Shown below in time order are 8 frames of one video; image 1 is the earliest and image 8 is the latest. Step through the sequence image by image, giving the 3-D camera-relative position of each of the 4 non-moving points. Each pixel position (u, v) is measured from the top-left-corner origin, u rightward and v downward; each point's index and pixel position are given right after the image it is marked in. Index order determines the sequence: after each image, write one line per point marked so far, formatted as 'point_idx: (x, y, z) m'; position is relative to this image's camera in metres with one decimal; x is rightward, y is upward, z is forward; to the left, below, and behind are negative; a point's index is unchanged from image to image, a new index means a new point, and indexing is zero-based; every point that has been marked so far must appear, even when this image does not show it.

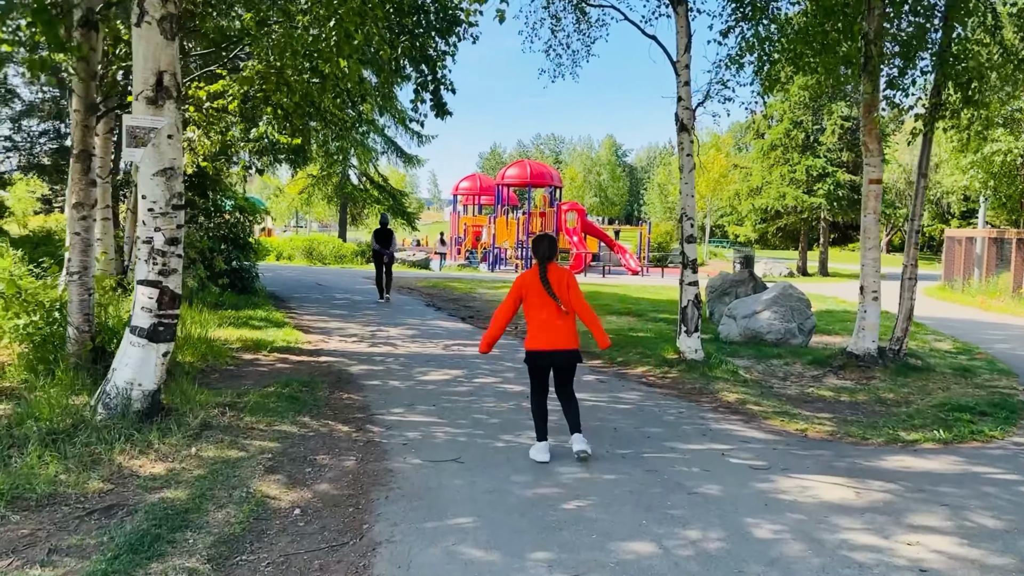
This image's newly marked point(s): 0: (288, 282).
0: (-5.4, +0.1, +18.5) m
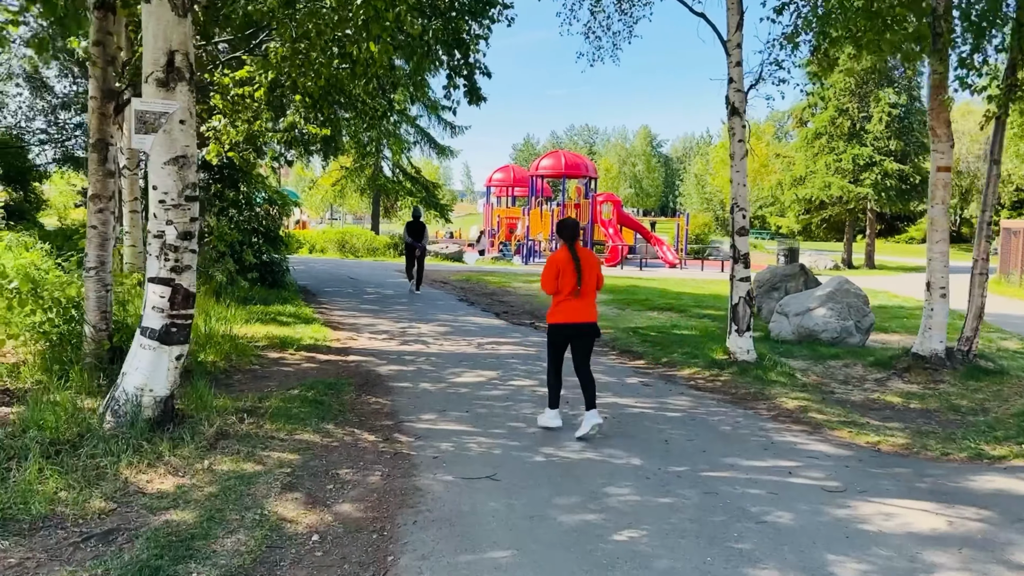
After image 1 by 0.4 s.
0: (-4.5, +0.3, +18.2) m
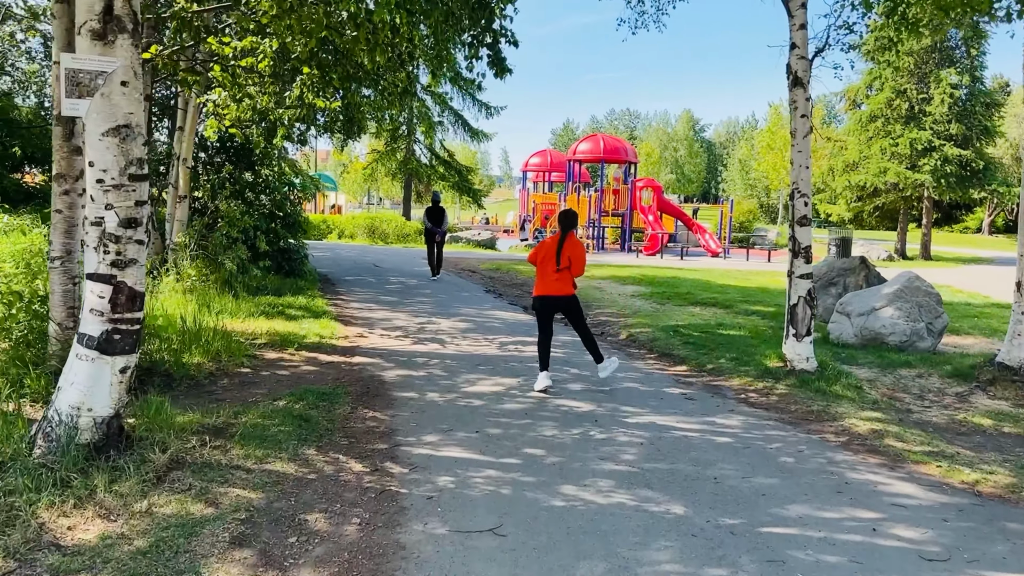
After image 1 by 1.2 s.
0: (-3.8, +0.6, +17.5) m
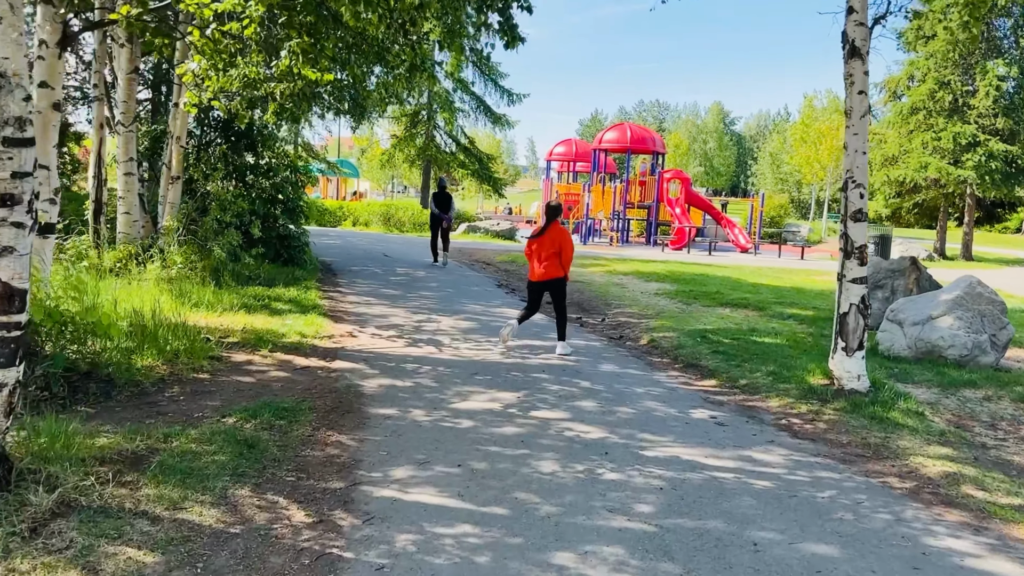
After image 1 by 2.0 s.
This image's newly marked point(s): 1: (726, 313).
0: (-3.4, +0.8, +16.6) m
1: (+3.1, -0.4, +11.1) m
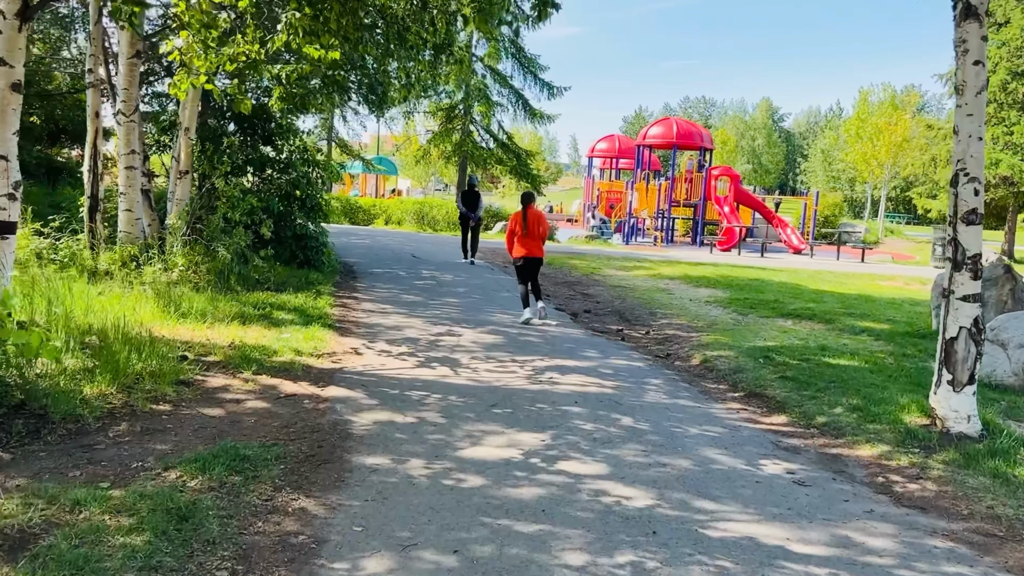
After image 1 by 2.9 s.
0: (-2.7, +0.7, +15.6) m
1: (+3.5, -0.5, +9.8) m
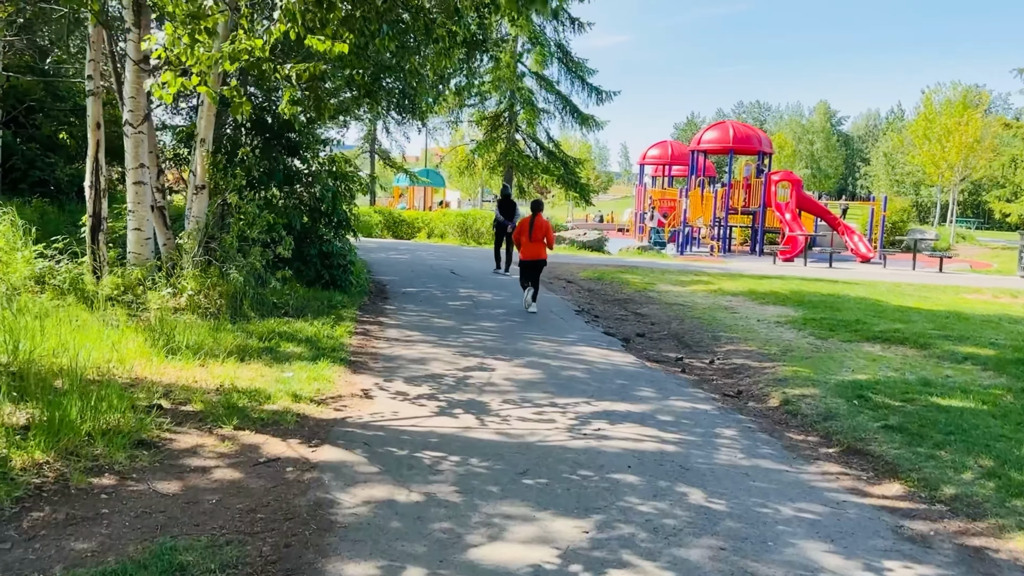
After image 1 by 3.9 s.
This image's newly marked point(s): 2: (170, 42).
0: (-1.8, +0.4, +14.7) m
1: (+4.0, -0.7, +8.4) m
2: (-2.8, +2.0, +6.4) m
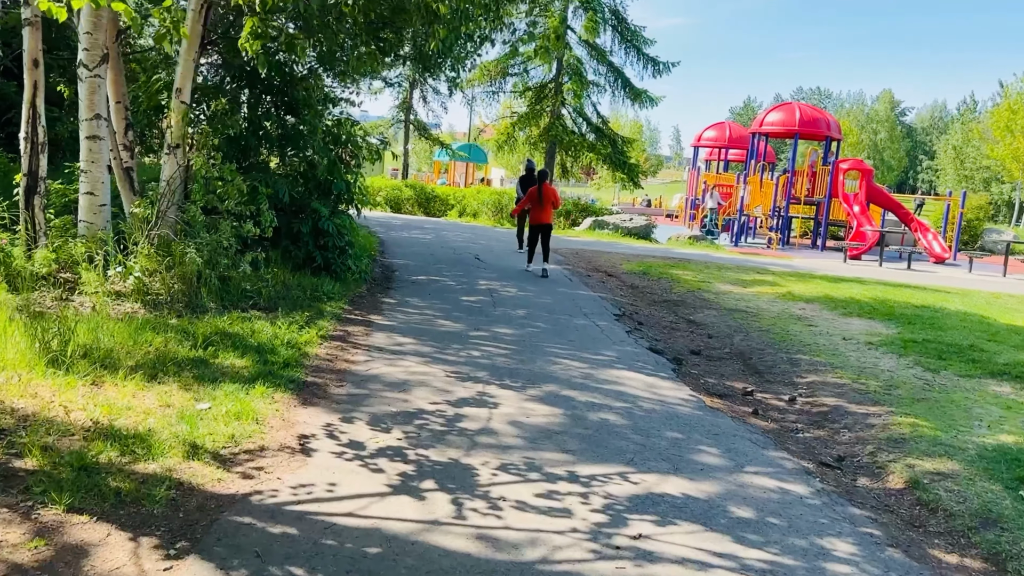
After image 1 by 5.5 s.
0: (-1.3, +0.6, +12.9) m
1: (+4.1, -0.9, +6.4) m
2: (-2.6, +2.1, +4.7) m
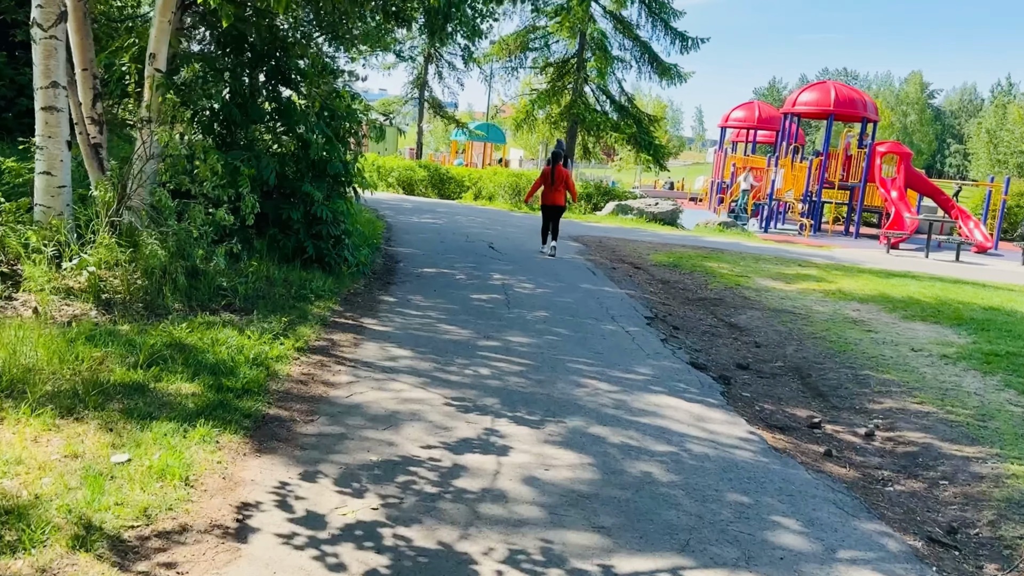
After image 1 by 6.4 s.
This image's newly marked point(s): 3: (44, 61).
0: (-1.0, +0.8, +11.8) m
1: (+4.2, -1.0, +5.2) m
2: (-2.5, +2.1, +3.6) m
3: (-4.1, +2.0, +6.7) m
